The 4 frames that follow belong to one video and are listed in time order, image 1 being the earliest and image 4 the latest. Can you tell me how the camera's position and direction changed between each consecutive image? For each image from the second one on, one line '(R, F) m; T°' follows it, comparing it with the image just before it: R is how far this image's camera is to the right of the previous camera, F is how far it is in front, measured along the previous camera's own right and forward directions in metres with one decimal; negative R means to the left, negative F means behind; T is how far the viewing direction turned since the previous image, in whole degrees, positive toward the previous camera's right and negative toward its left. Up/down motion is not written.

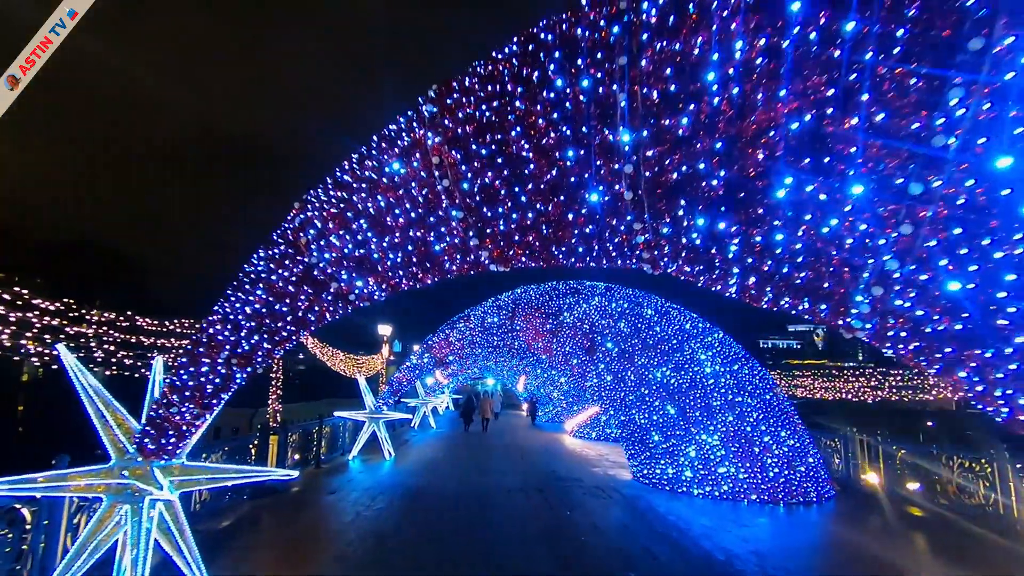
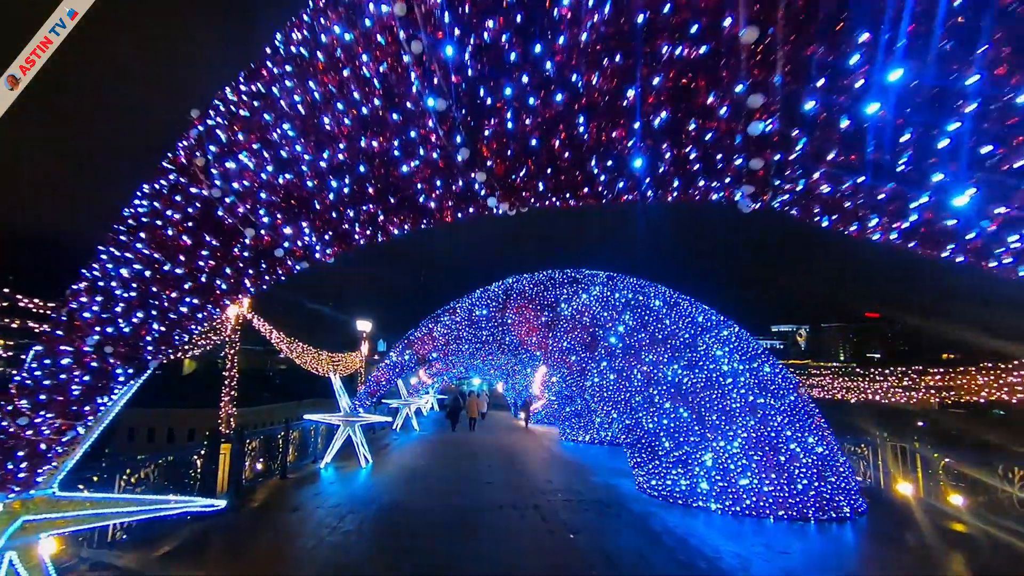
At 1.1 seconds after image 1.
(-0.1, +1.1) m; +1°
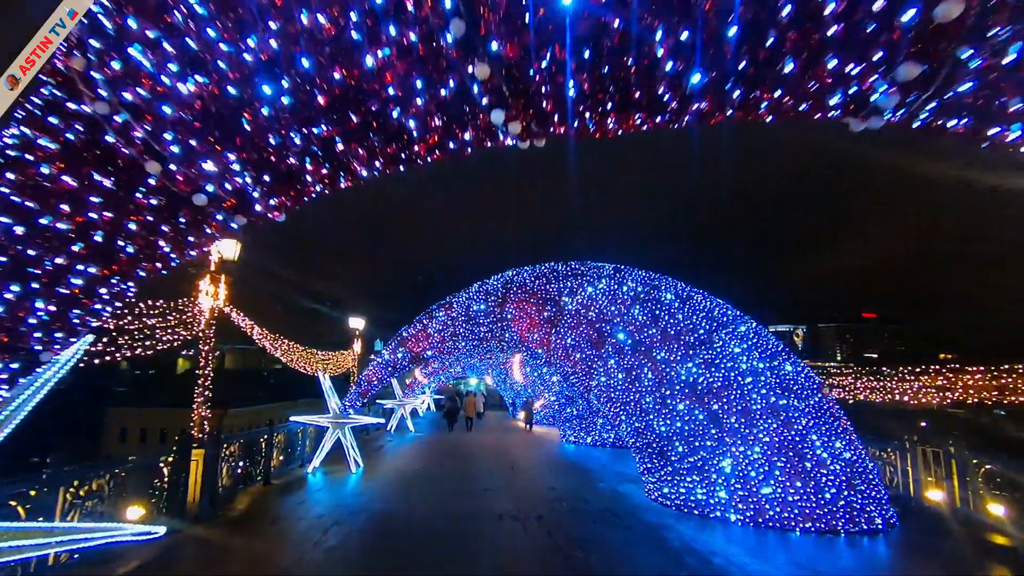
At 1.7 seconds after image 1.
(0.0, +0.6) m; 0°
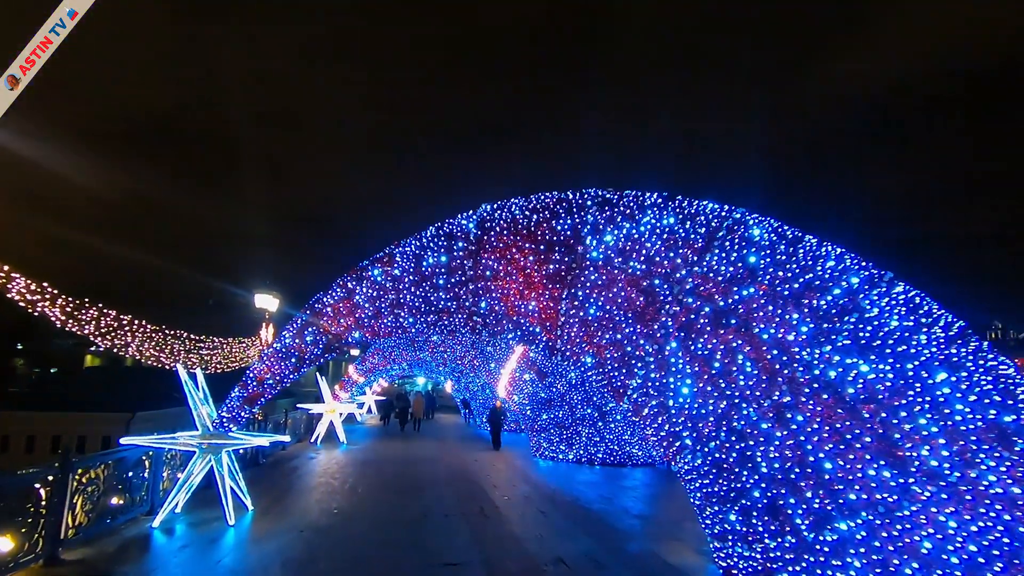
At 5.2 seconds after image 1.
(-0.3, +3.6) m; +5°
